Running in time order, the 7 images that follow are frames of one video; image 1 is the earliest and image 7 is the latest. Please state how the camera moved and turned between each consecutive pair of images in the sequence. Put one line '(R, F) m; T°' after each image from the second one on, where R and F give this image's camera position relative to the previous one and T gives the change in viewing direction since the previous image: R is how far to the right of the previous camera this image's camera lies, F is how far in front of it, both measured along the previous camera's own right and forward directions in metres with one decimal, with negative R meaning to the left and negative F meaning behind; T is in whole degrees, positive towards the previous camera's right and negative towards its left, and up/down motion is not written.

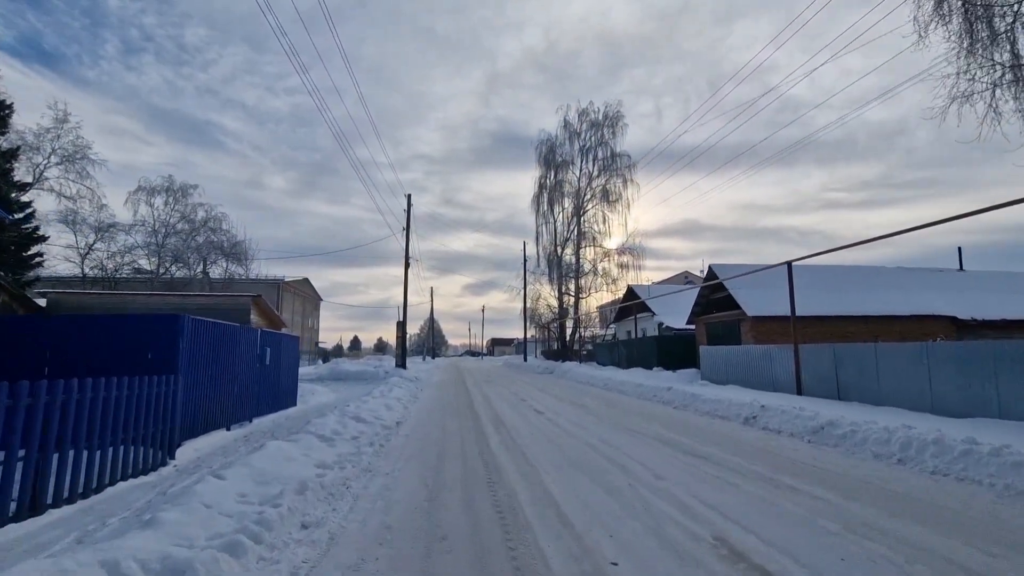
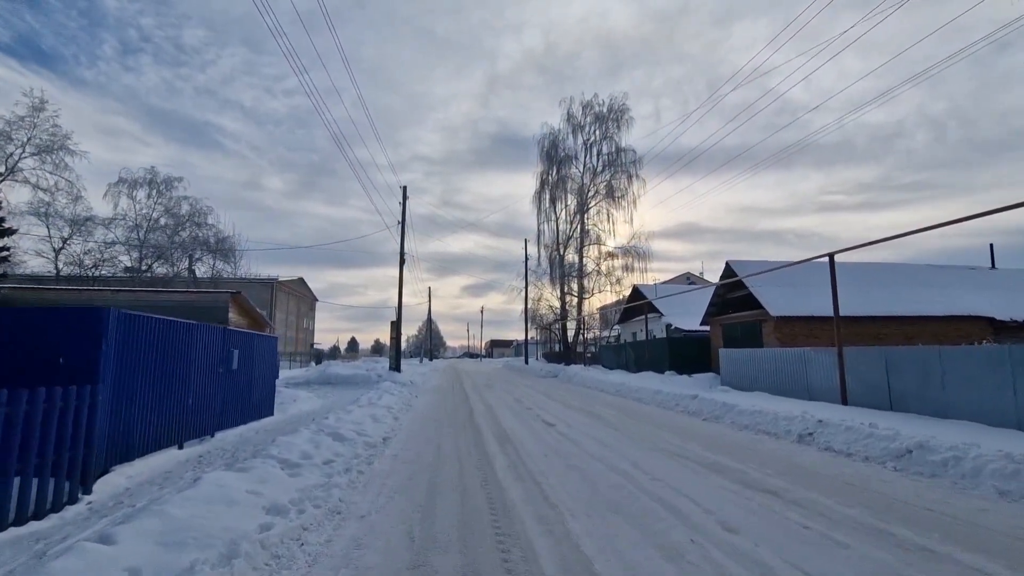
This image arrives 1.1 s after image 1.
(-0.2, +1.8) m; 0°
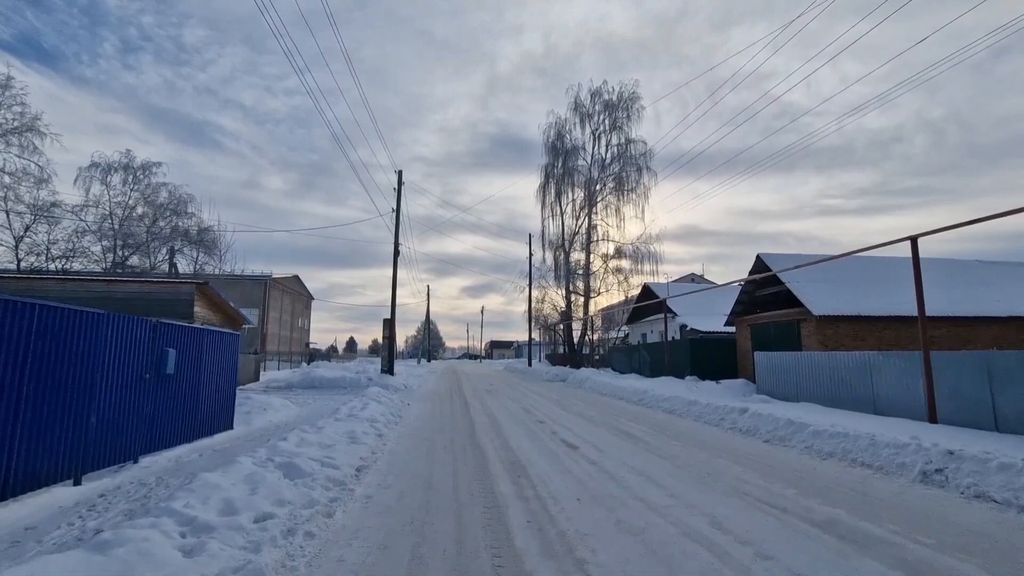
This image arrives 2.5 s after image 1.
(-0.3, +2.4) m; 0°
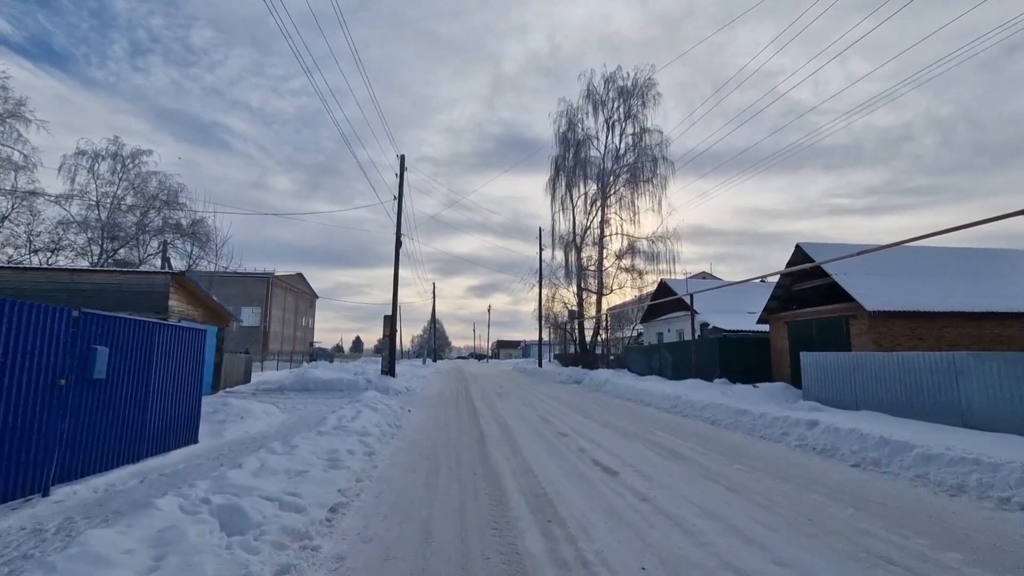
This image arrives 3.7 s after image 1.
(-0.2, +2.0) m; -1°
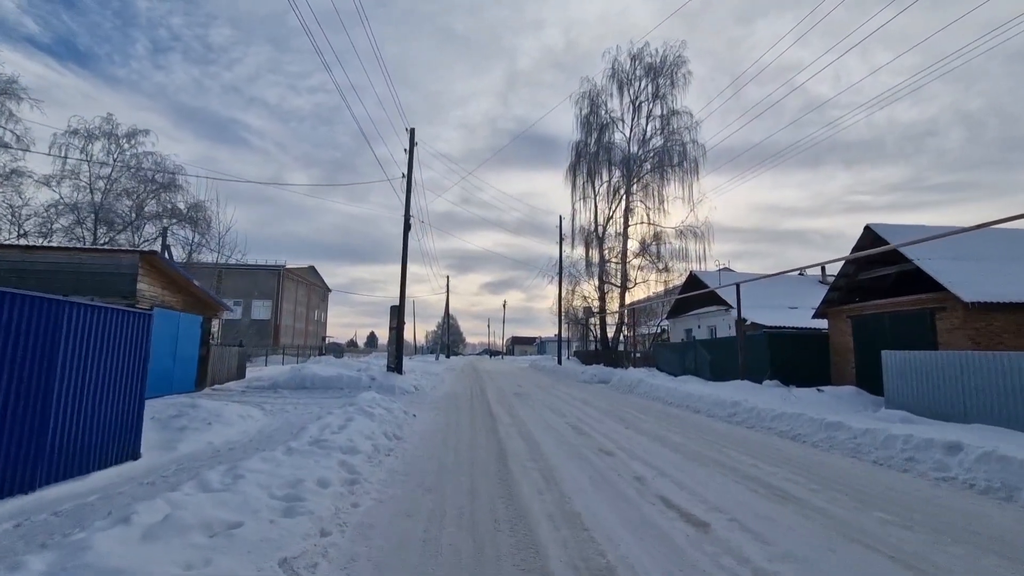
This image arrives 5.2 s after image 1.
(-0.3, +2.4) m; -2°
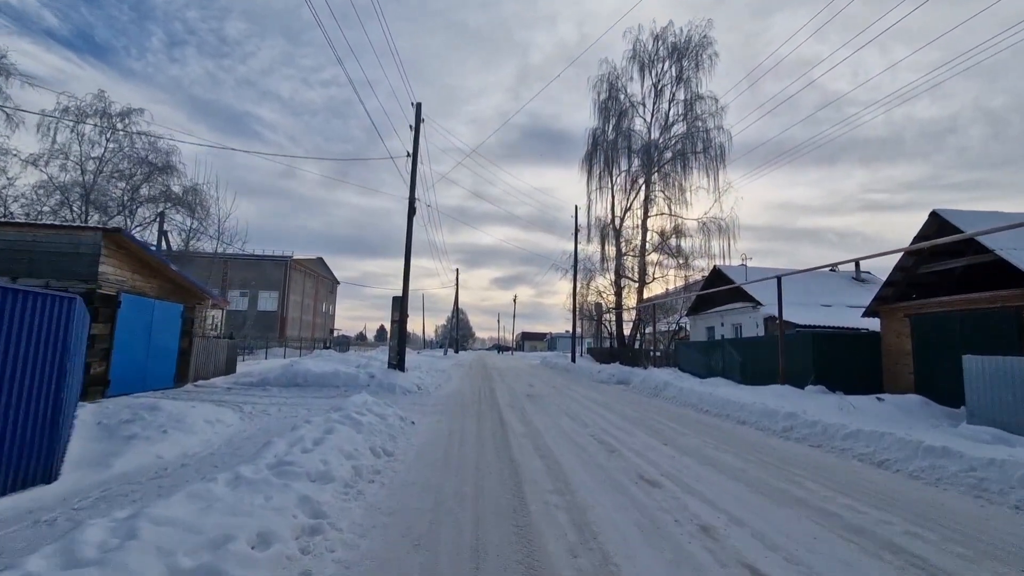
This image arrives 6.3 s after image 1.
(-0.1, +1.8) m; -1°
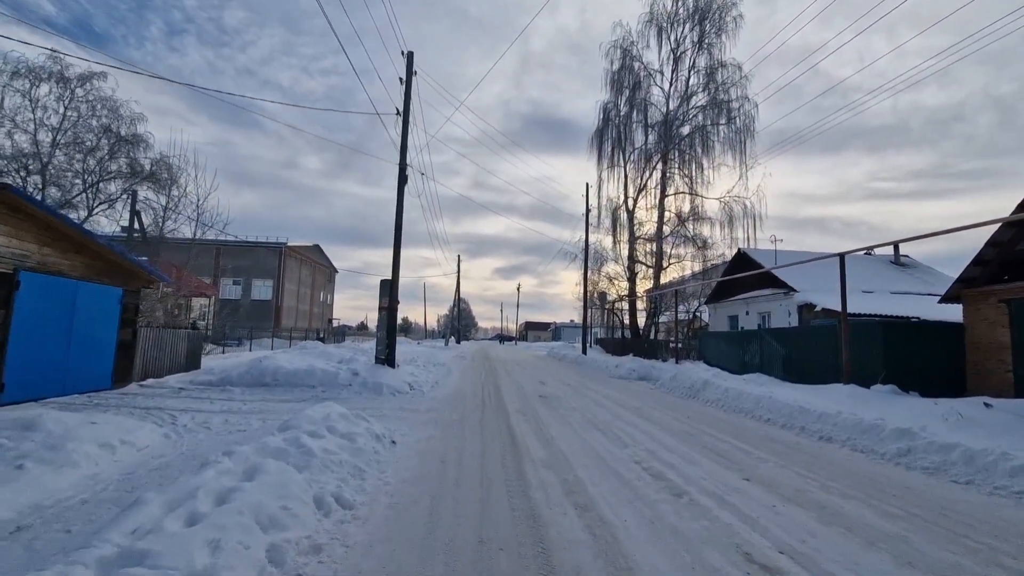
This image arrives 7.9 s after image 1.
(-0.2, +2.7) m; 0°
